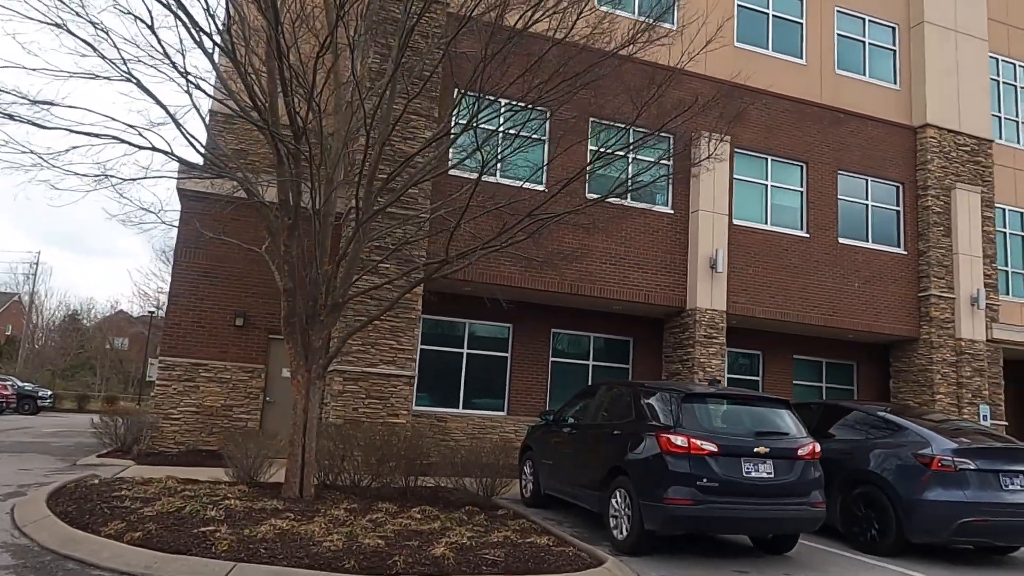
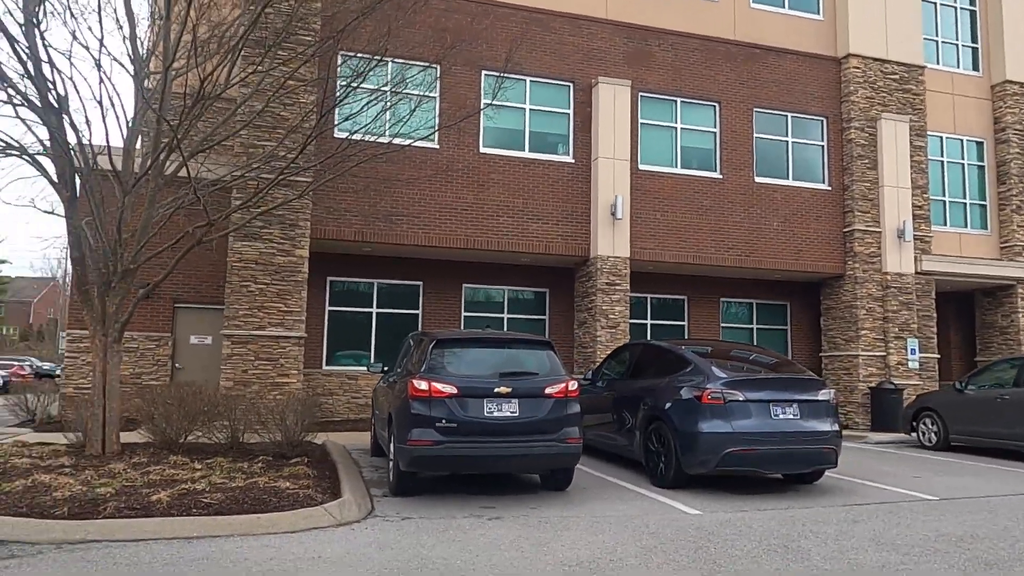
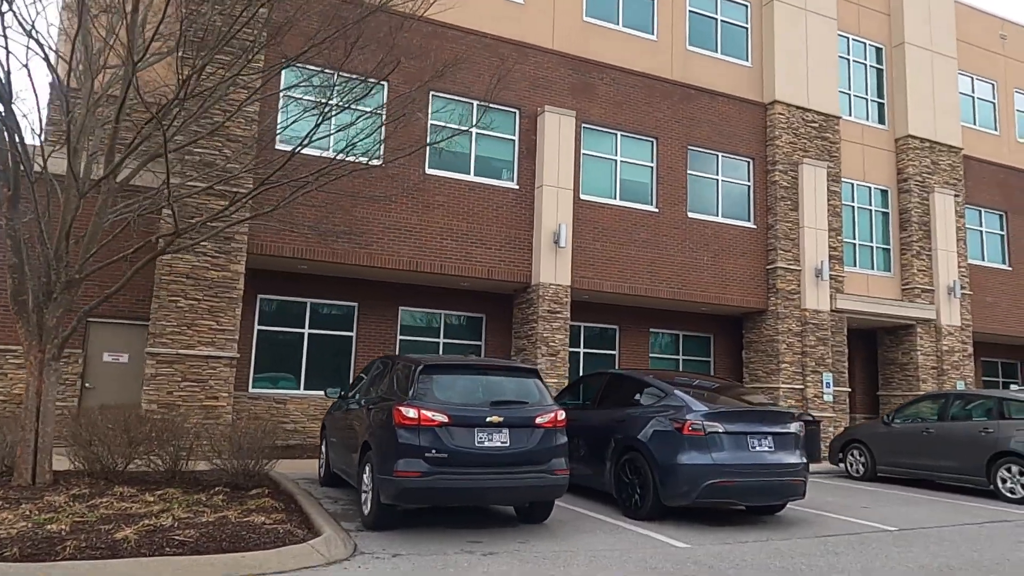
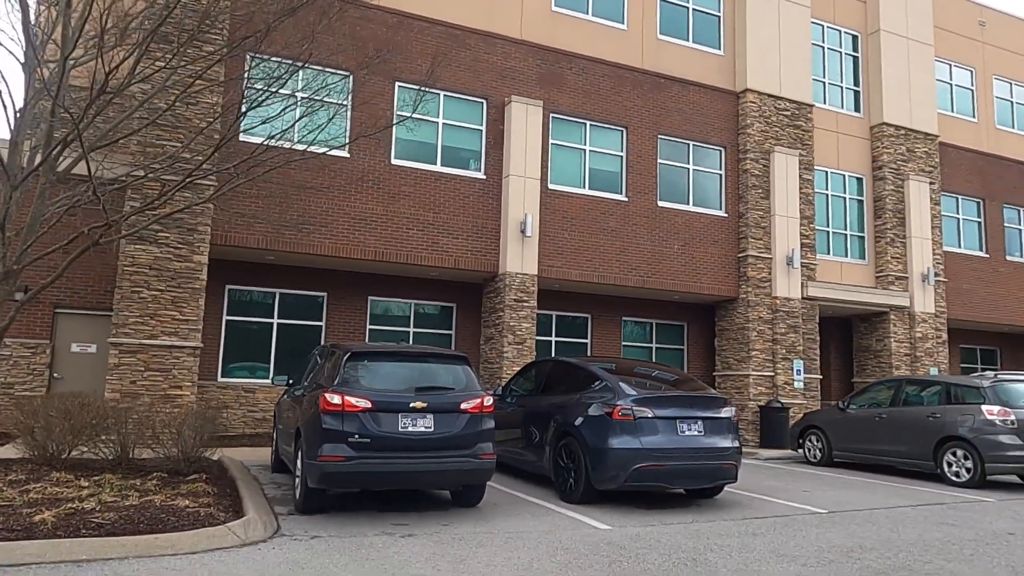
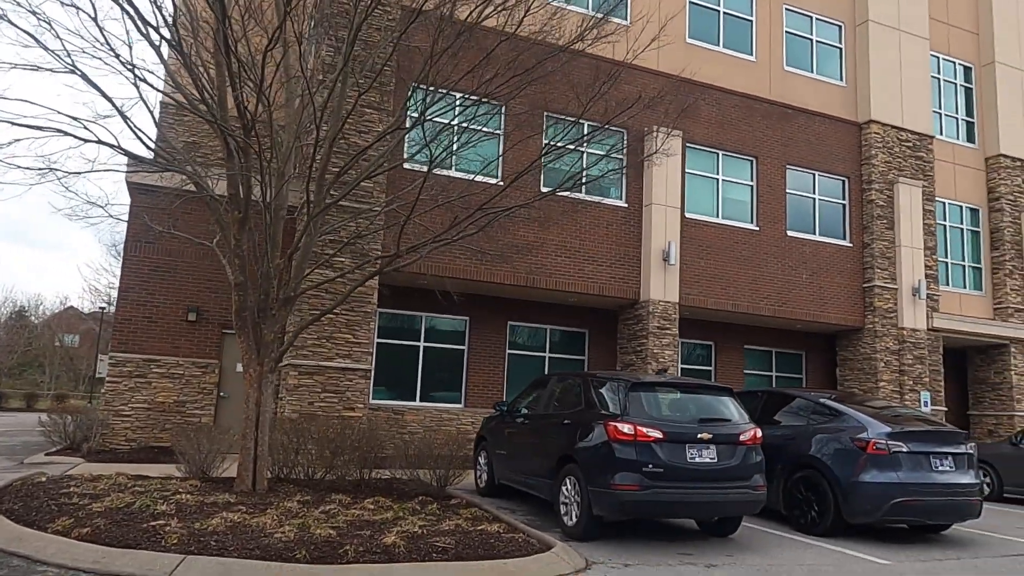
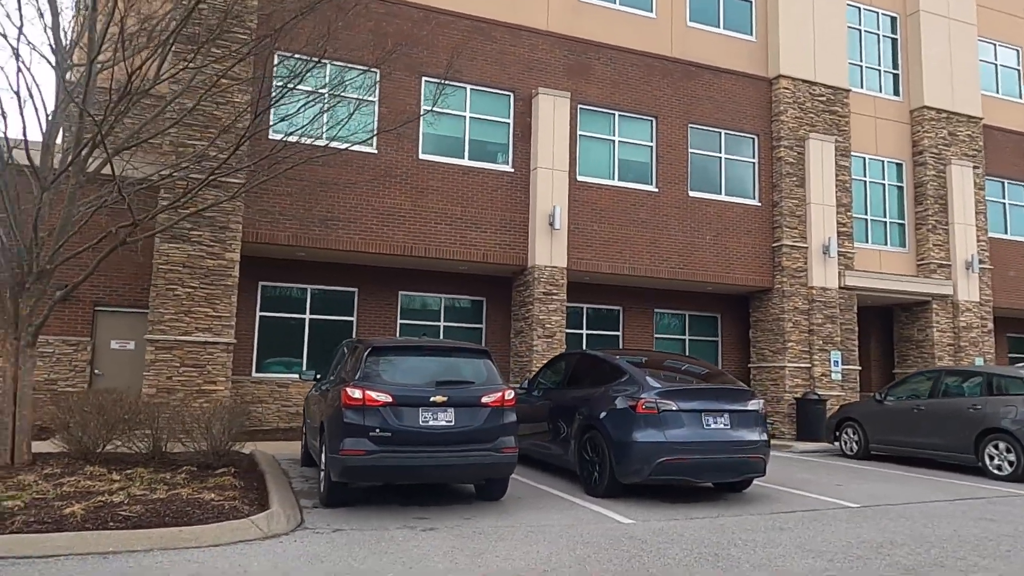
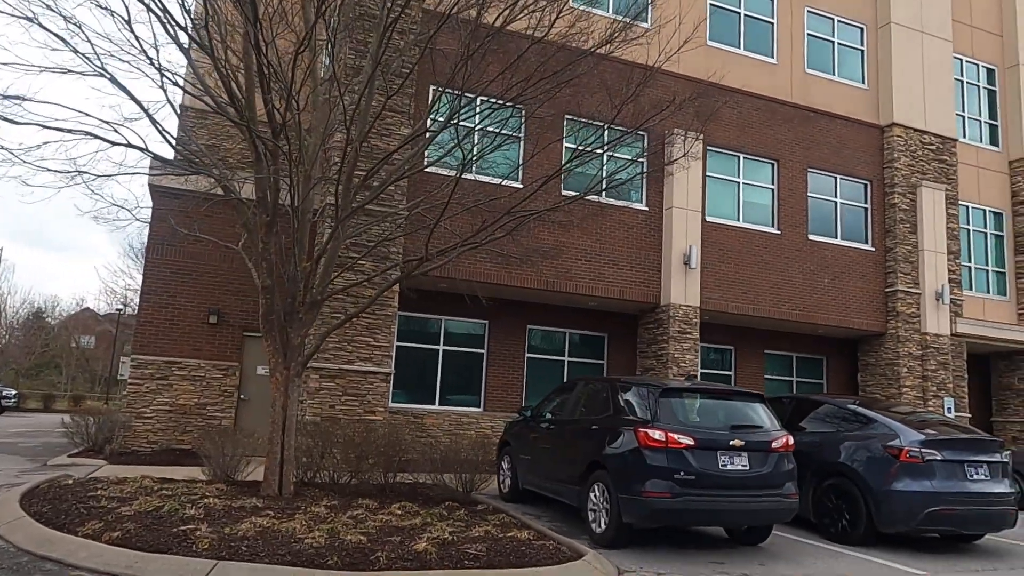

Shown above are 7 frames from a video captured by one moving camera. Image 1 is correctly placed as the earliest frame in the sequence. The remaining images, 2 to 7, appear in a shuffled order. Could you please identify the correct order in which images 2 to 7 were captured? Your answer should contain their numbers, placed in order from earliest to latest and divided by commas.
7, 5, 3, 4, 6, 2
